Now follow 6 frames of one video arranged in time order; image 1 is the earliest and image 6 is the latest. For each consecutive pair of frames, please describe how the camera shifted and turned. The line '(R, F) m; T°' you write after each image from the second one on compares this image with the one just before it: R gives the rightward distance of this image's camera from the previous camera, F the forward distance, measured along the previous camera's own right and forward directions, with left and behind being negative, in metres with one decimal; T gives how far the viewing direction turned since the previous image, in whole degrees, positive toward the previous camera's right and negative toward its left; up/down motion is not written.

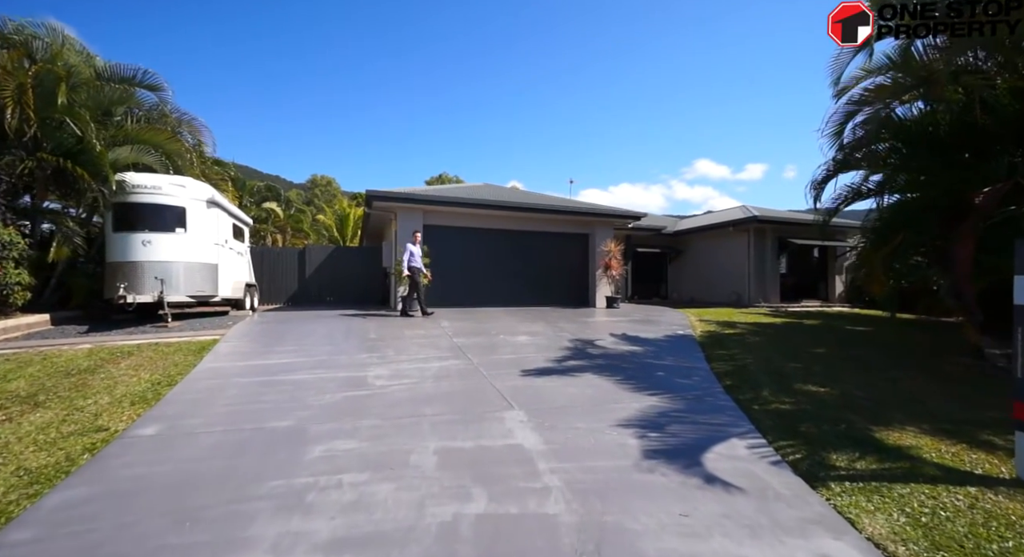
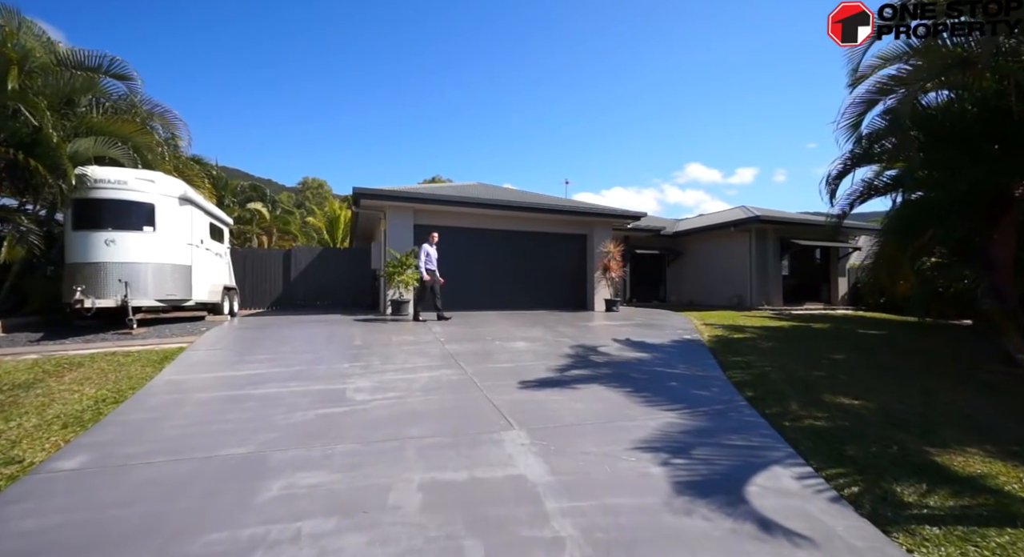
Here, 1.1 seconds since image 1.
(0.0, +0.5) m; +1°
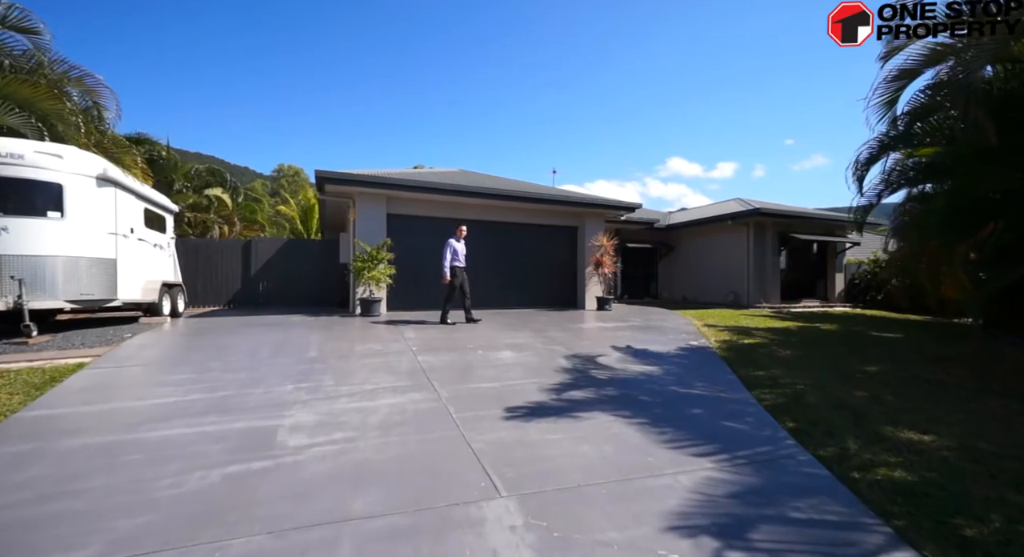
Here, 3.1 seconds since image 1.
(0.0, +1.0) m; +2°
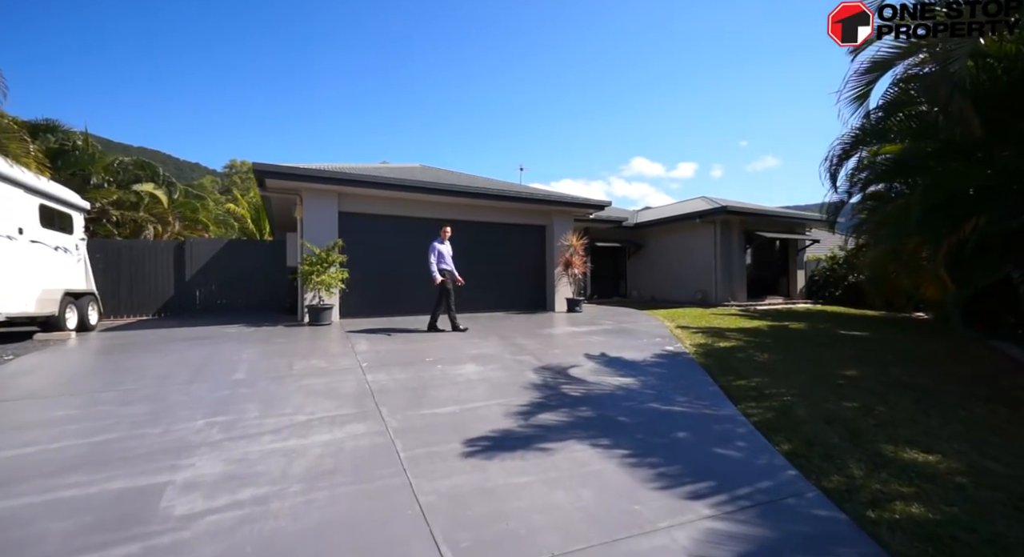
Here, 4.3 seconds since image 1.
(+0.1, +0.6) m; +4°
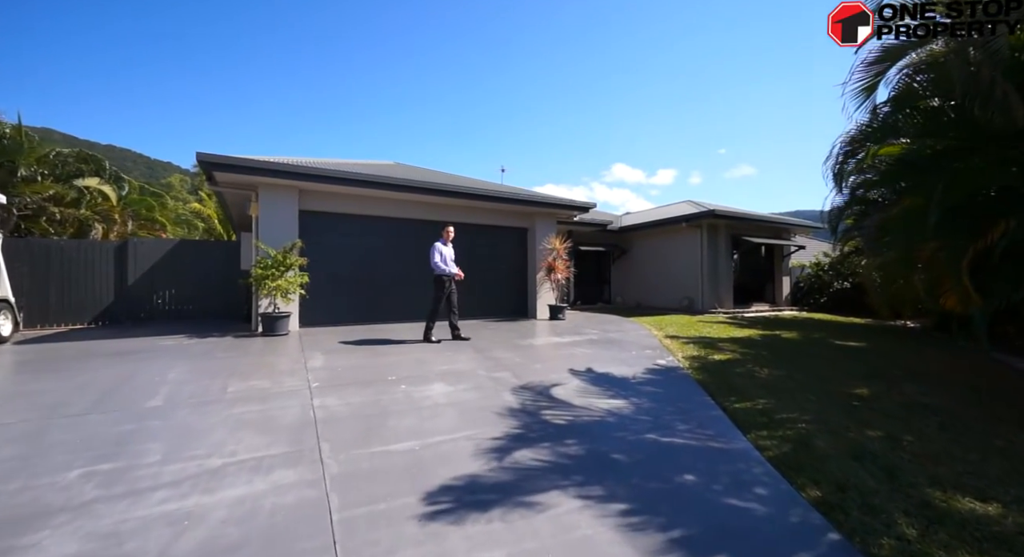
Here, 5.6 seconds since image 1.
(+0.1, +0.7) m; +2°
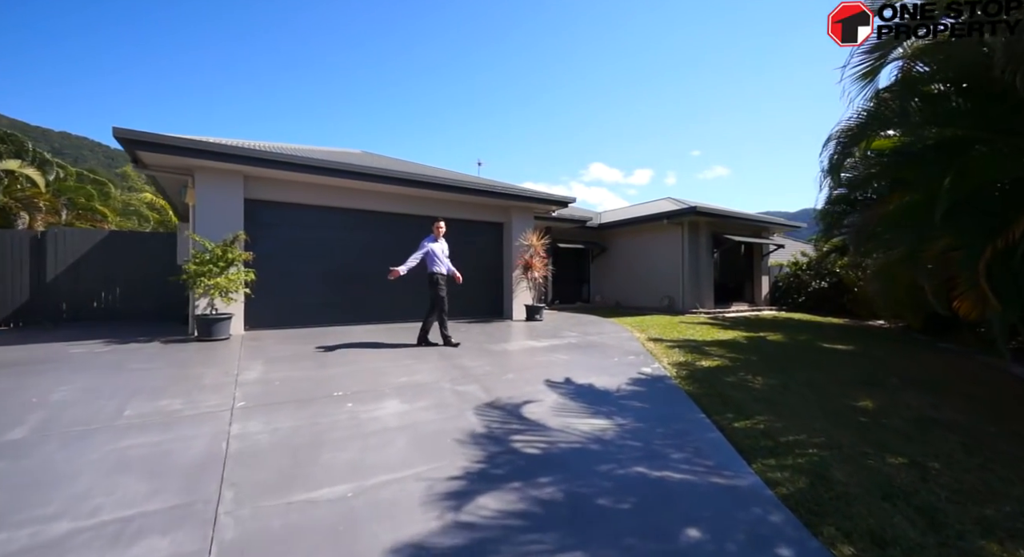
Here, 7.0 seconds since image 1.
(+0.1, +0.7) m; +3°
